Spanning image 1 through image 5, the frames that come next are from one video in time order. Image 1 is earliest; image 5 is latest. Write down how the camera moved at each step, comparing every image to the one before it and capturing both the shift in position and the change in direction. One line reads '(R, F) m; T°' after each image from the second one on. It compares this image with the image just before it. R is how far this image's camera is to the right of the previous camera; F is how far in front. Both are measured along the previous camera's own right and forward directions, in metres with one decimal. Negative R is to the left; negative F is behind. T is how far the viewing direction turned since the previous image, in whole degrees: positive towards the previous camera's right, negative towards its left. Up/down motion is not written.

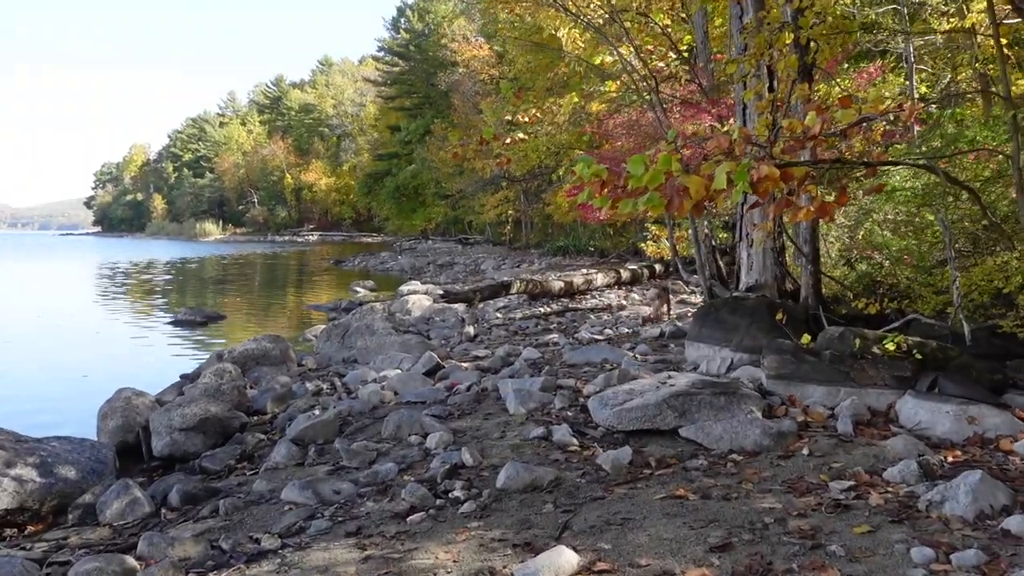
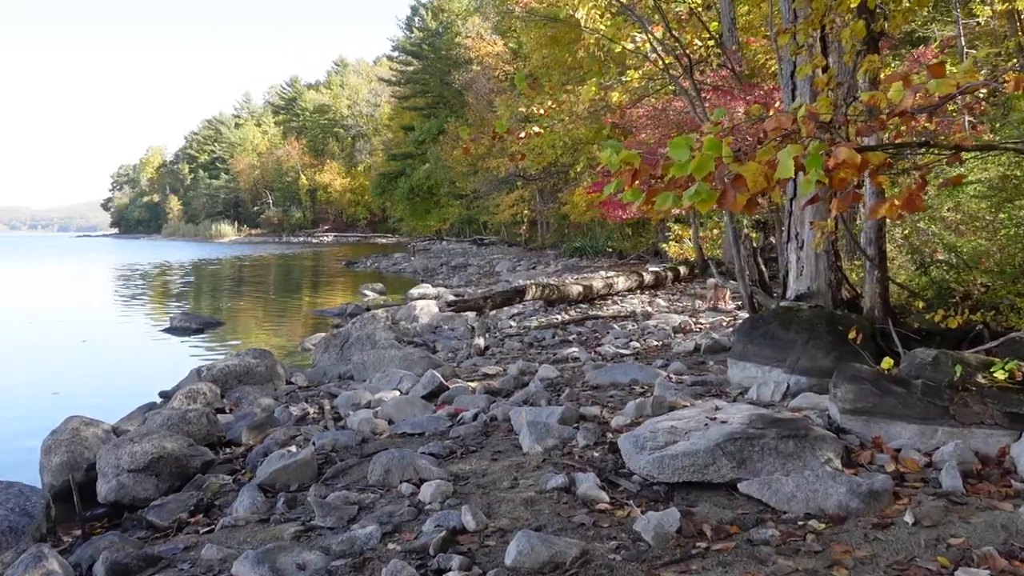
(0.0, +1.0) m; -1°
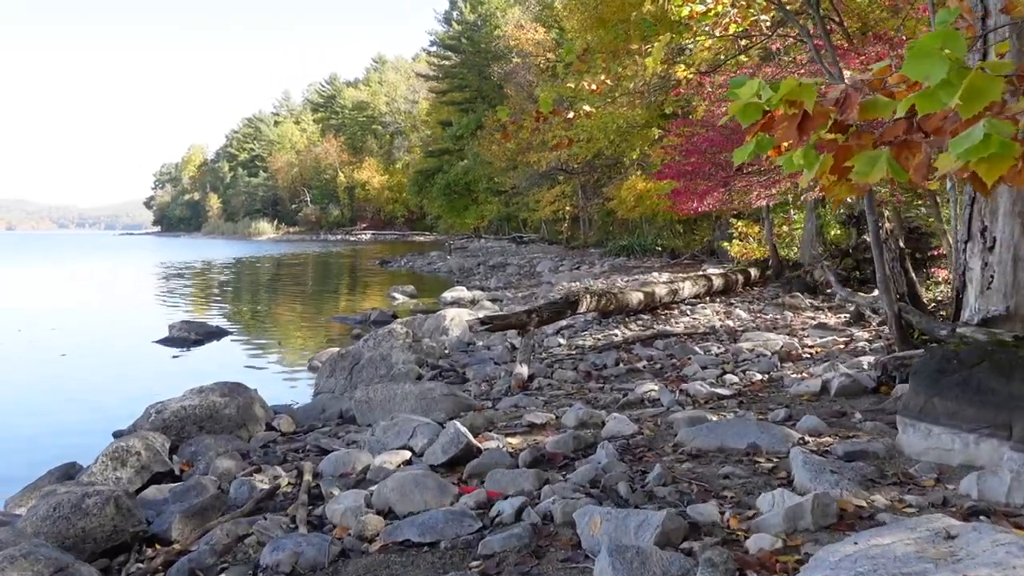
(-0.1, +2.1) m; -2°
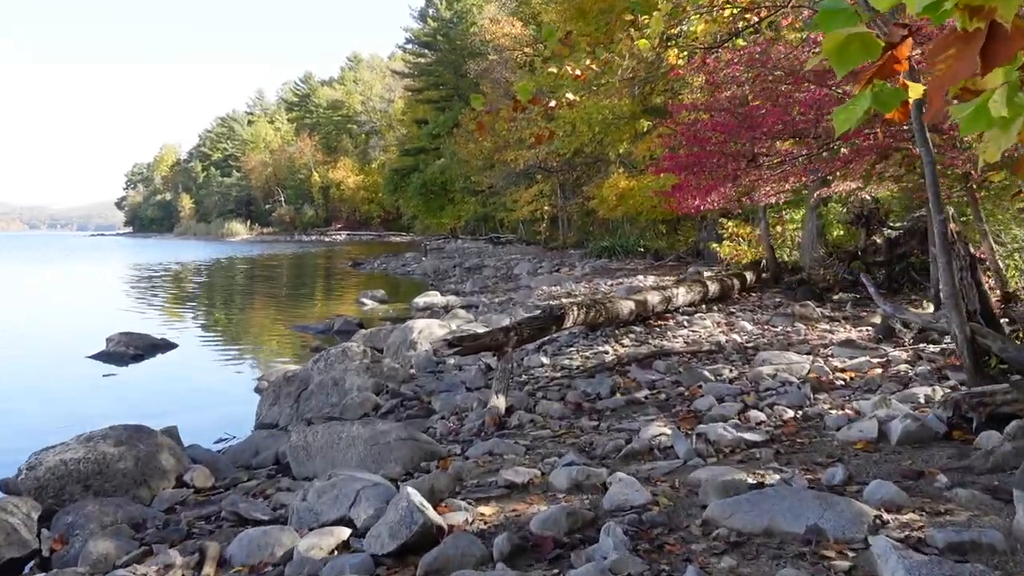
(0.0, +1.2) m; +1°
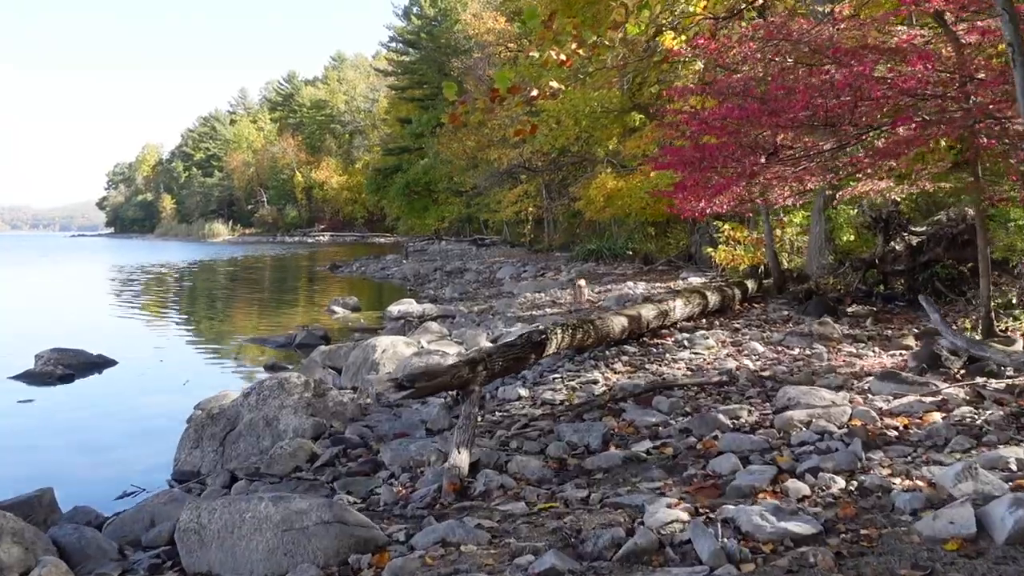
(+0.1, +1.2) m; +1°
